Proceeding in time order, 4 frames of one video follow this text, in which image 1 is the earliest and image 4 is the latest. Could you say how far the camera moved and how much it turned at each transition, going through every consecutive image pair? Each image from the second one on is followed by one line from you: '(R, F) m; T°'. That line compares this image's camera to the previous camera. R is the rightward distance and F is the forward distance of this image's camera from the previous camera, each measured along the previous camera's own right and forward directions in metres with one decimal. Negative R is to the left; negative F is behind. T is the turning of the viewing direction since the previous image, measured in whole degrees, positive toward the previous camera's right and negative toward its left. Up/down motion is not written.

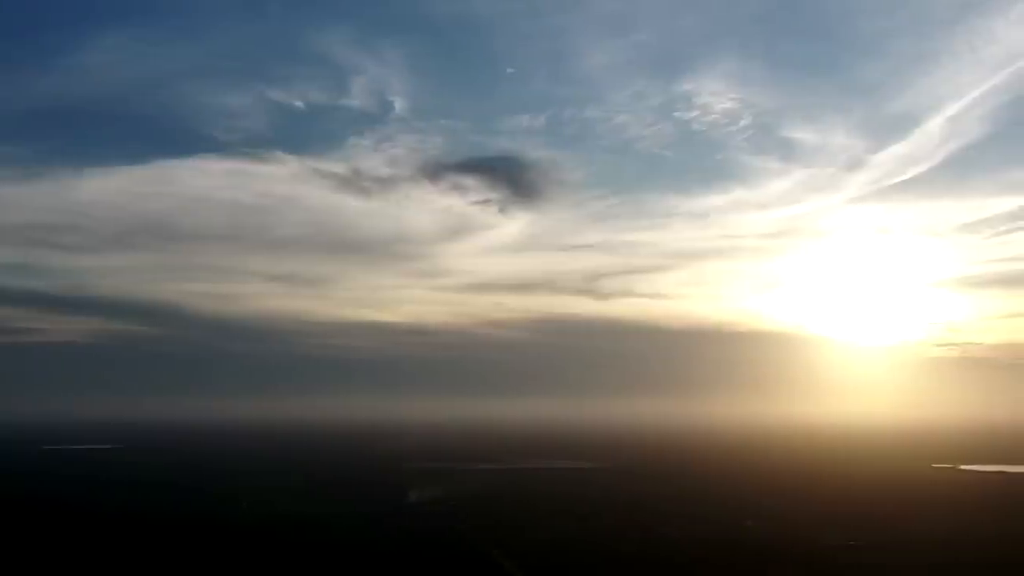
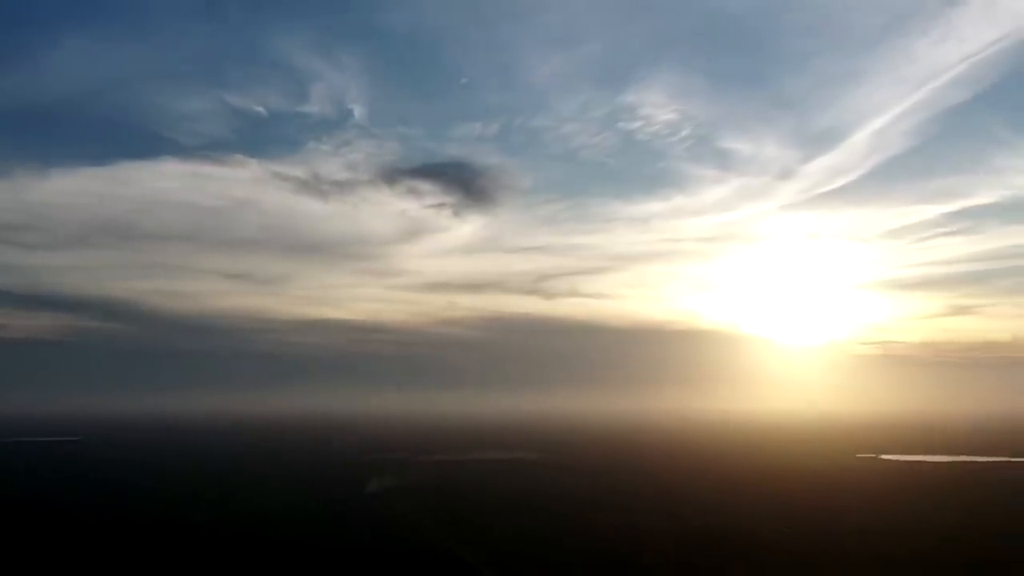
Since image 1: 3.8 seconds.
(+0.5, -1.3) m; +2°
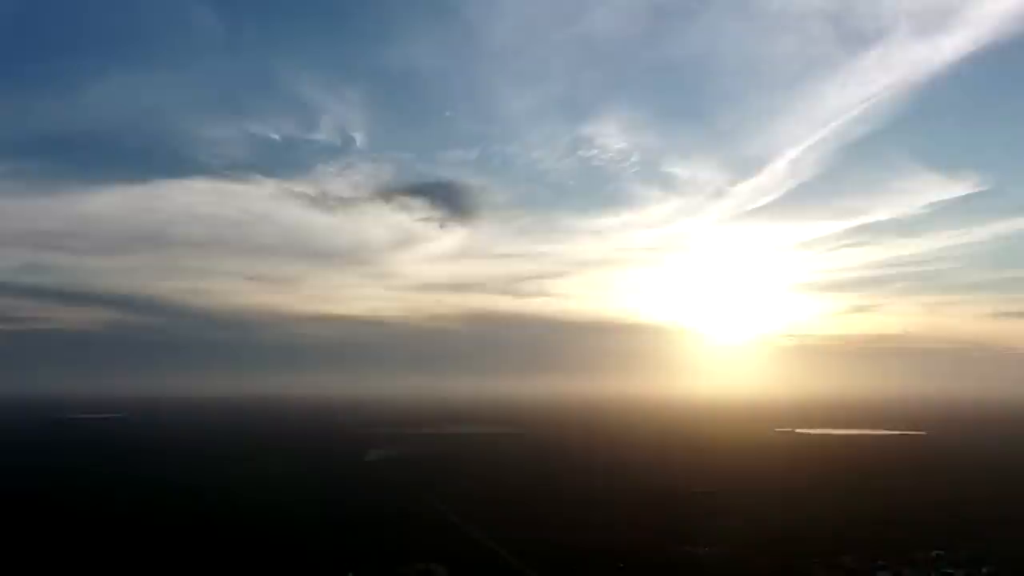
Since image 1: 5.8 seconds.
(+0.4, -4.8) m; +1°
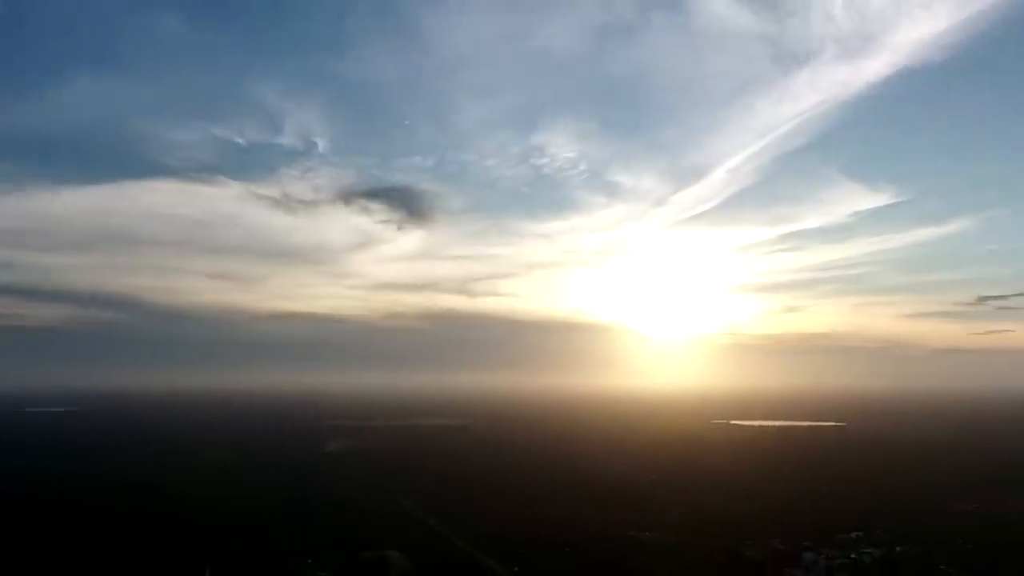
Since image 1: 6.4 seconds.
(+0.1, -1.7) m; +3°
